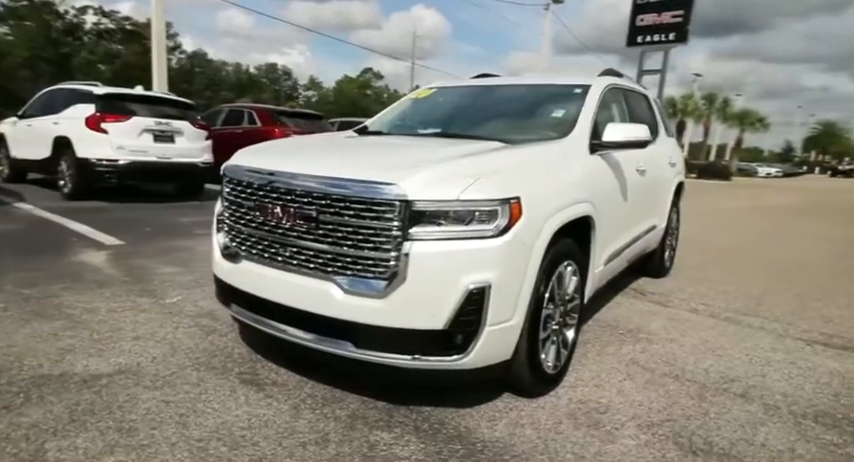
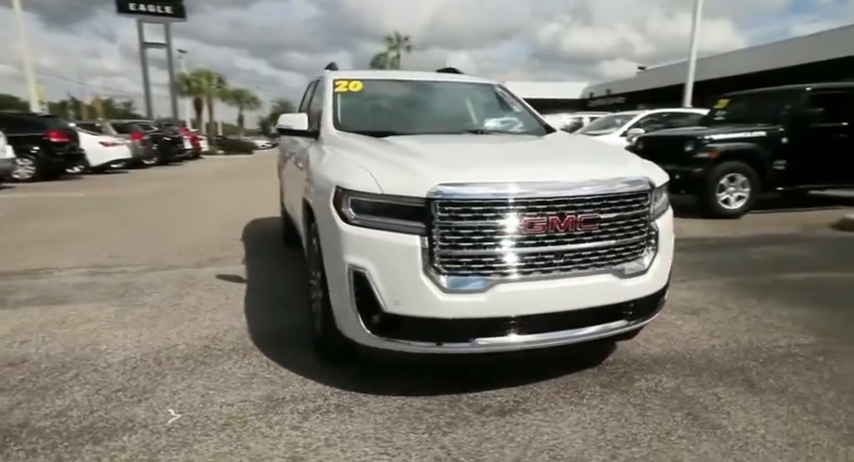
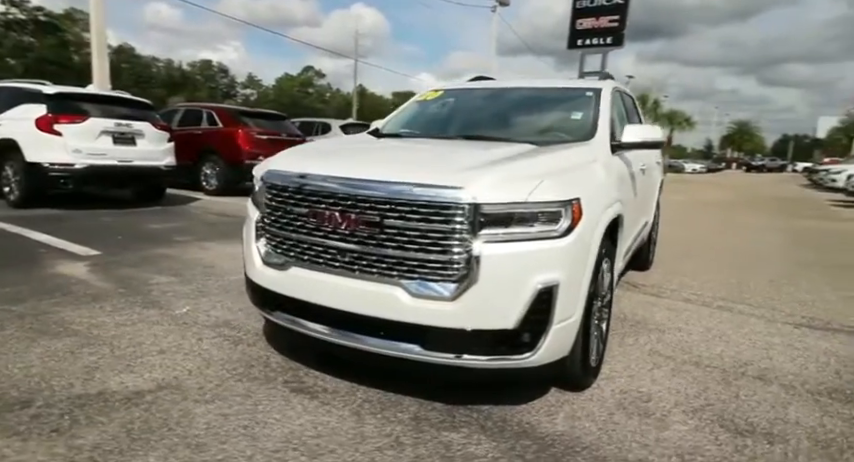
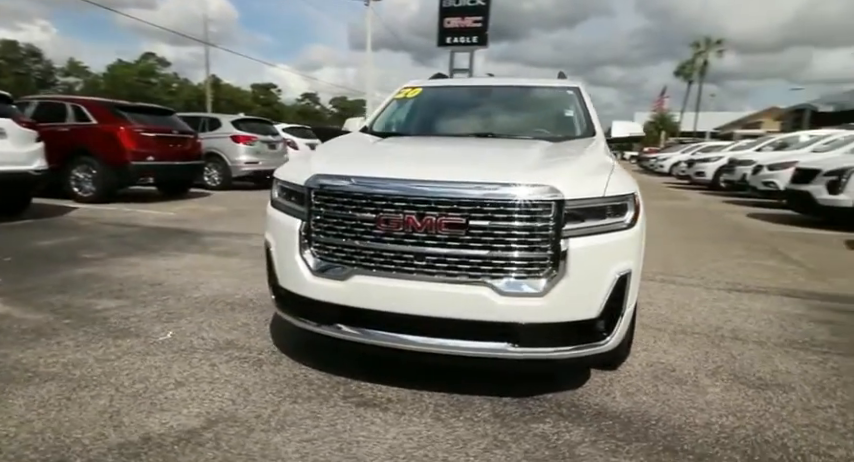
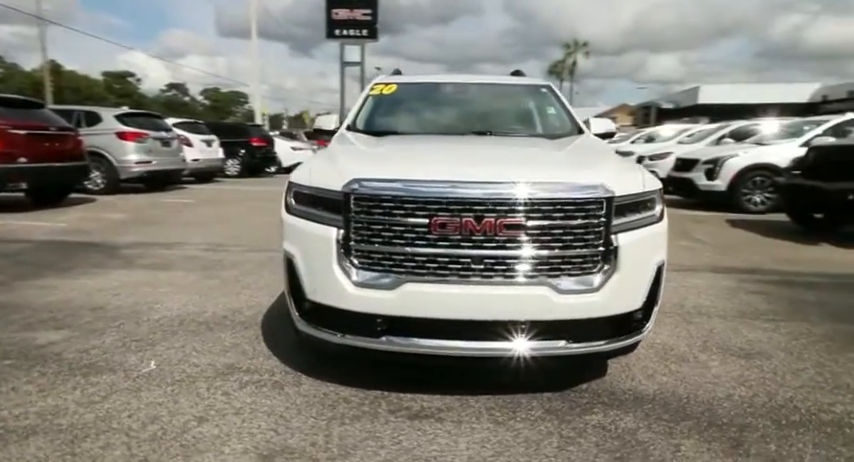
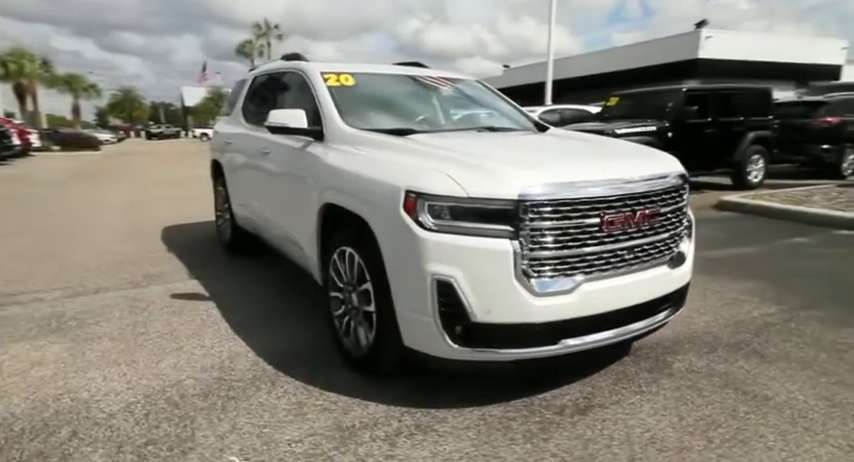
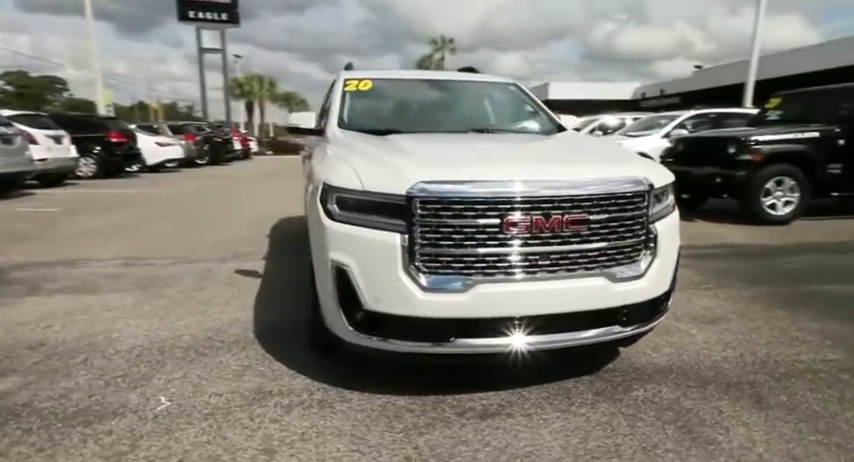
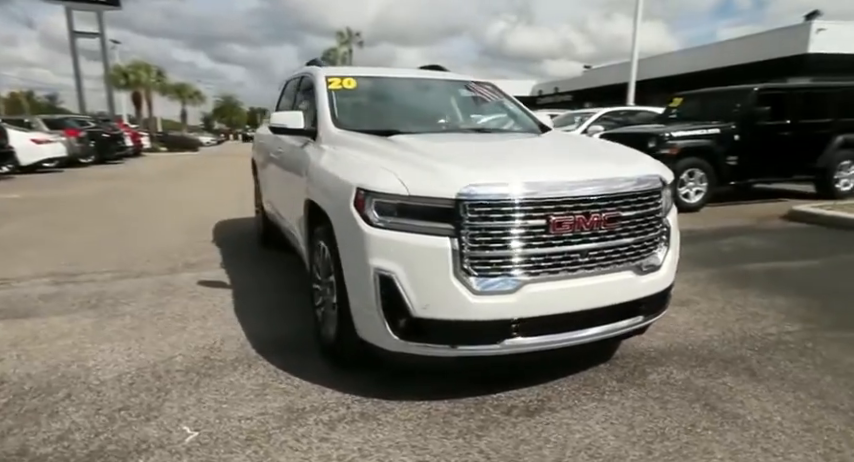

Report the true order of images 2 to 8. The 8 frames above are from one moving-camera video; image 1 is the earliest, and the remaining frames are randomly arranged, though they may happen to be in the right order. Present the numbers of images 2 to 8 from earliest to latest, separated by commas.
3, 4, 5, 7, 2, 8, 6
